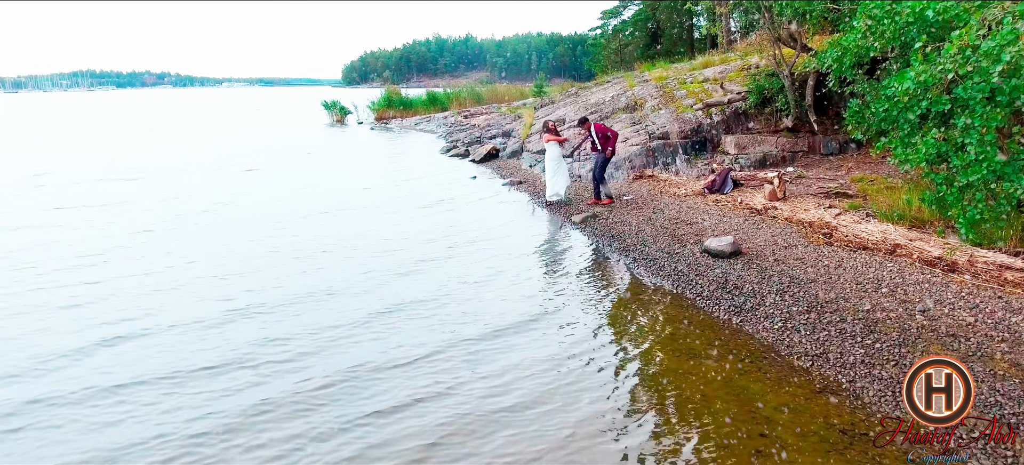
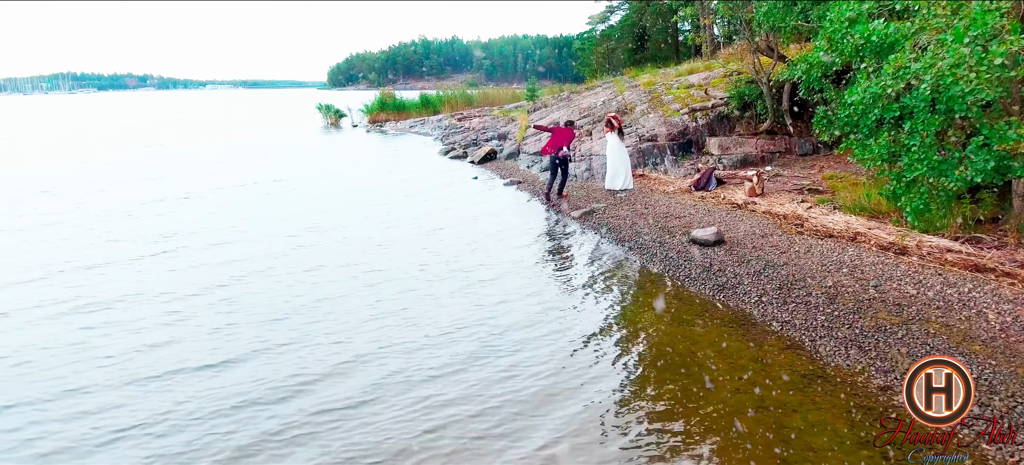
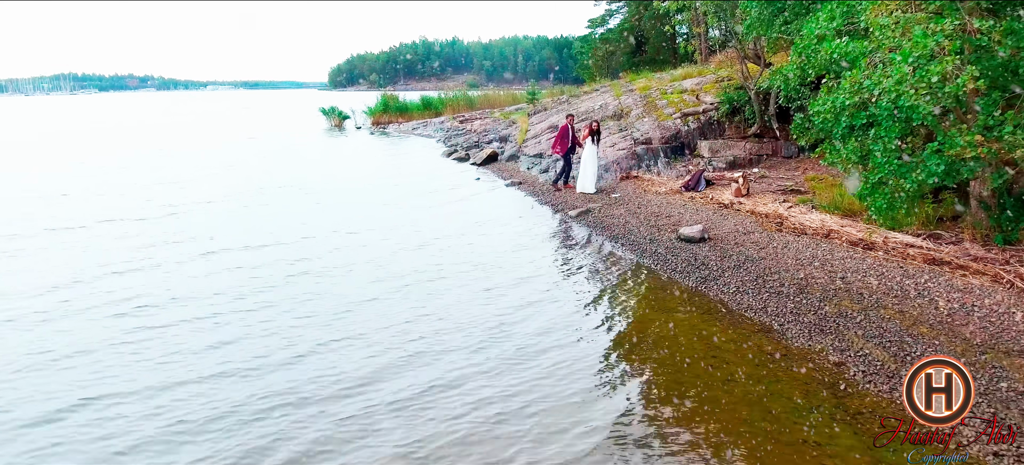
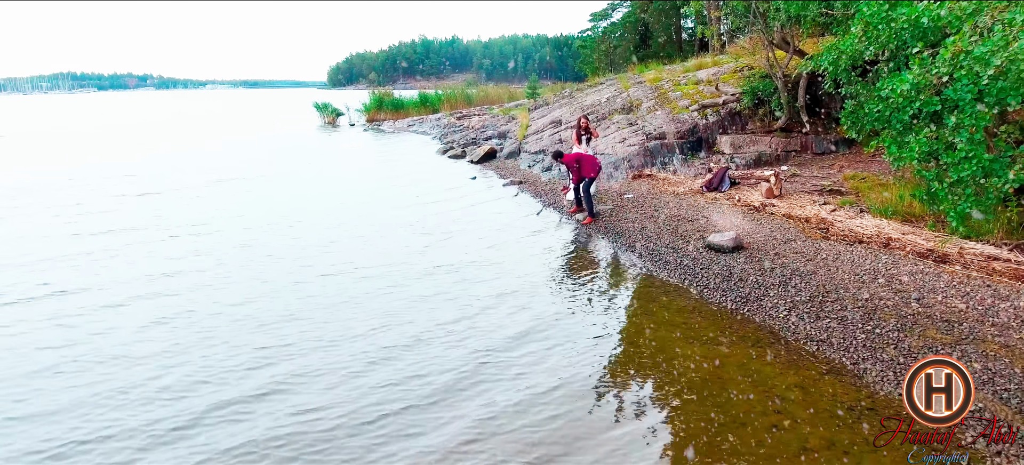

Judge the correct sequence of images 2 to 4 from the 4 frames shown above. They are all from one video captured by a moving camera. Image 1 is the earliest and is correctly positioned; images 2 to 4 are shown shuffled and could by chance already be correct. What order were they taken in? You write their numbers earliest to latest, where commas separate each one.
4, 2, 3
